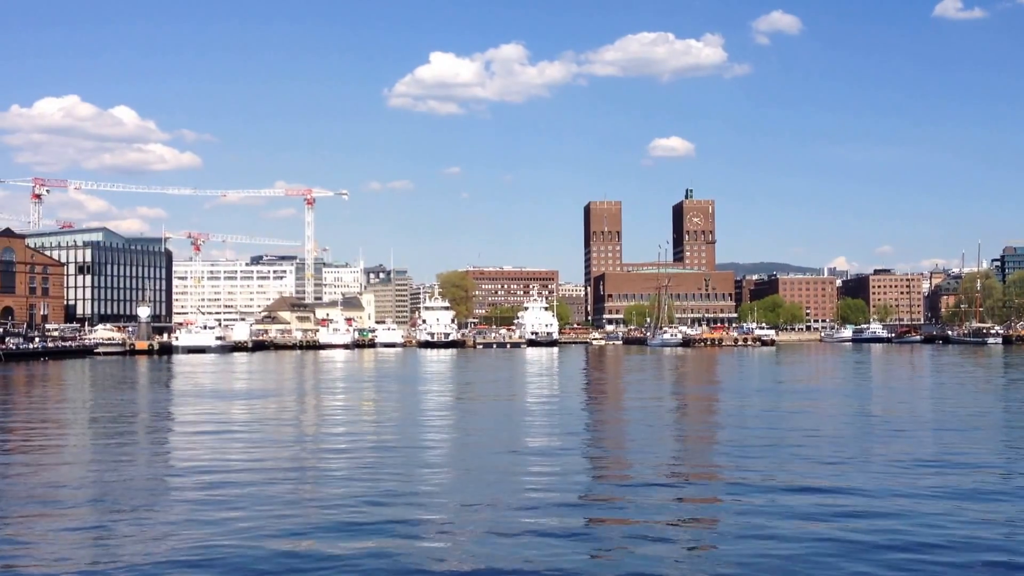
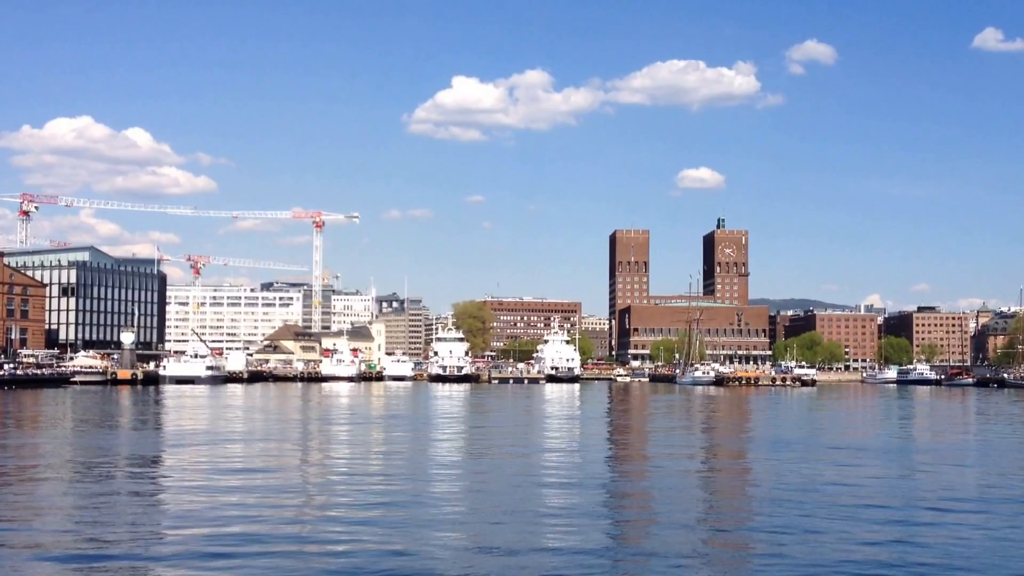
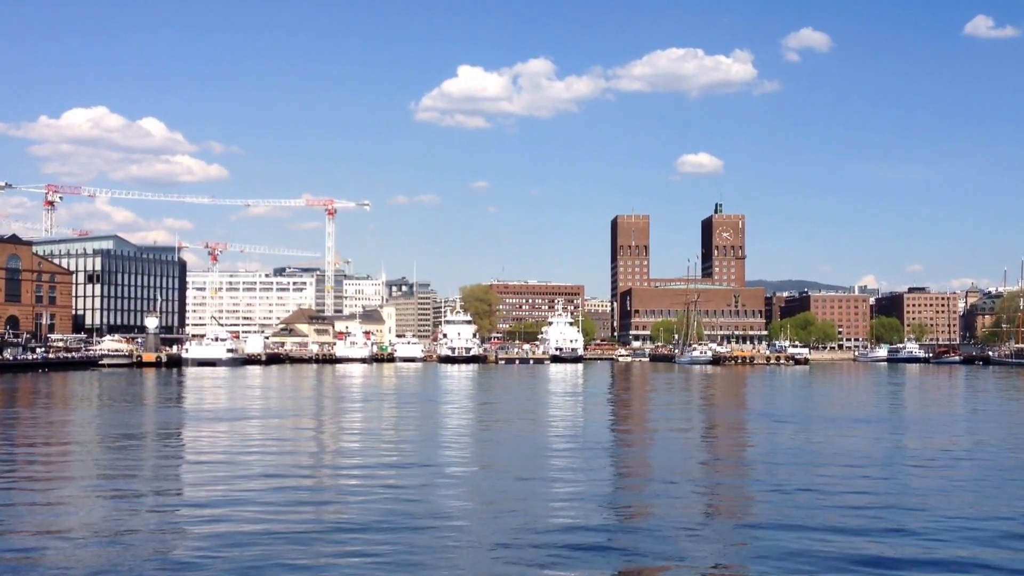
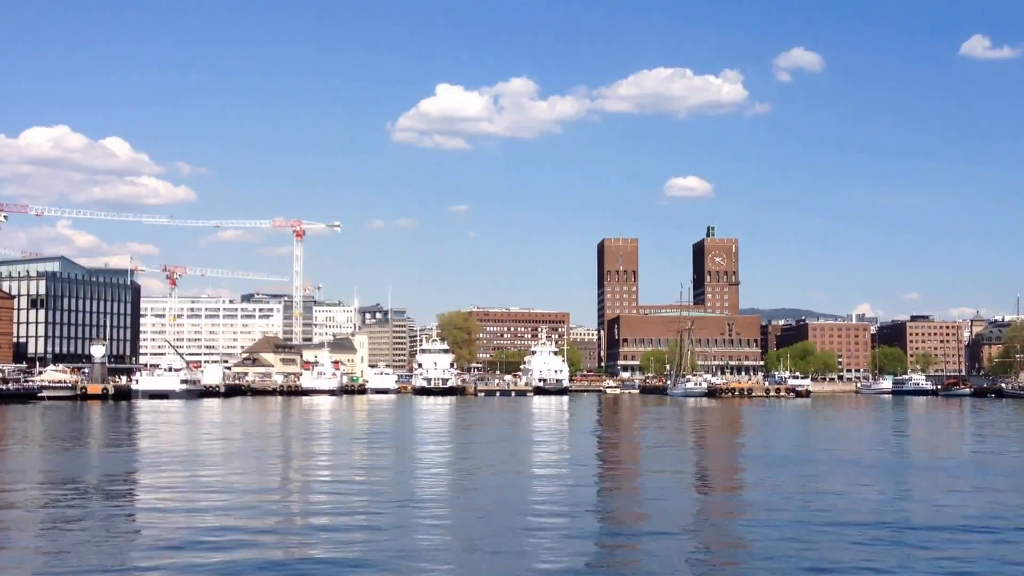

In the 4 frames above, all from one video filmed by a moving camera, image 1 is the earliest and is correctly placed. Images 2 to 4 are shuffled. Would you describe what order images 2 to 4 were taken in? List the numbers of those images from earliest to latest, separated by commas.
3, 2, 4
